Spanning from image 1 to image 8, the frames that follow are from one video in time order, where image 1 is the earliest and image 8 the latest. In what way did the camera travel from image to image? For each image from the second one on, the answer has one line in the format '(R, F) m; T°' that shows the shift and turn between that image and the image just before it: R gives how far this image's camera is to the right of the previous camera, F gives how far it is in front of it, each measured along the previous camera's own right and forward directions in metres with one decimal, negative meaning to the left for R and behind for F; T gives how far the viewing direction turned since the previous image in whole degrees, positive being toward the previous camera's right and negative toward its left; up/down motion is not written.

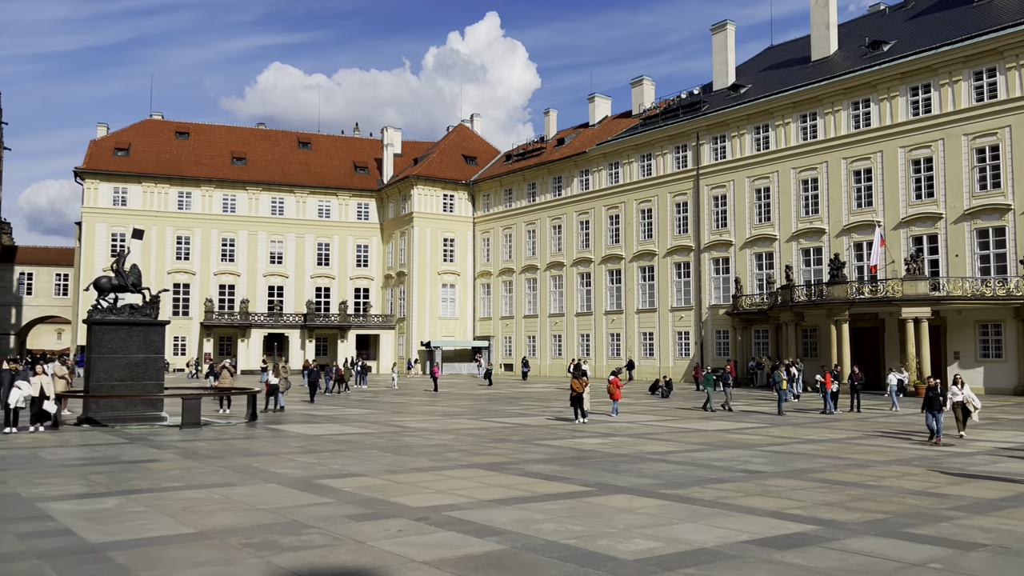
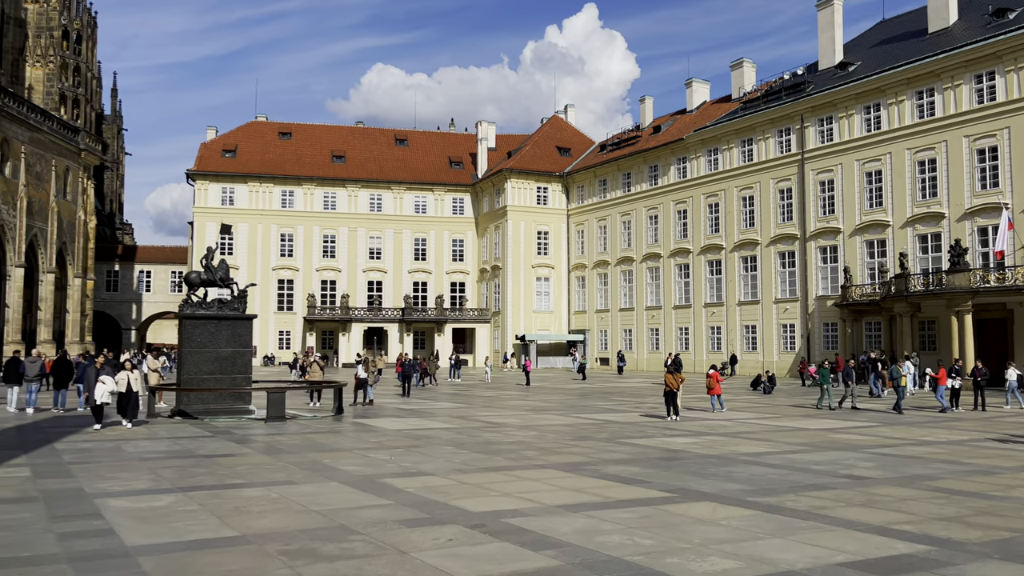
(+0.3, +0.6) m; -7°
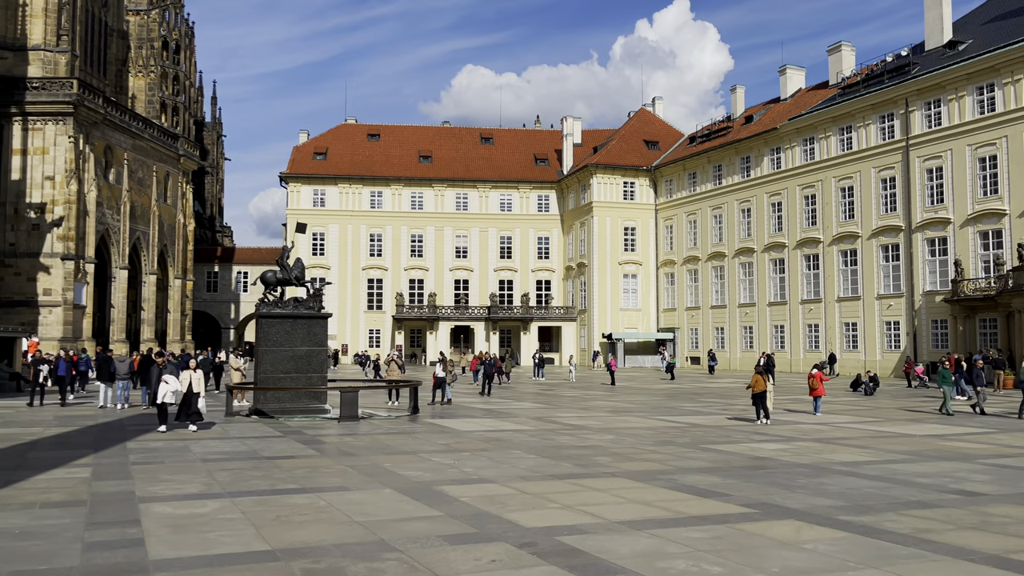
(+0.3, +0.6) m; -6°
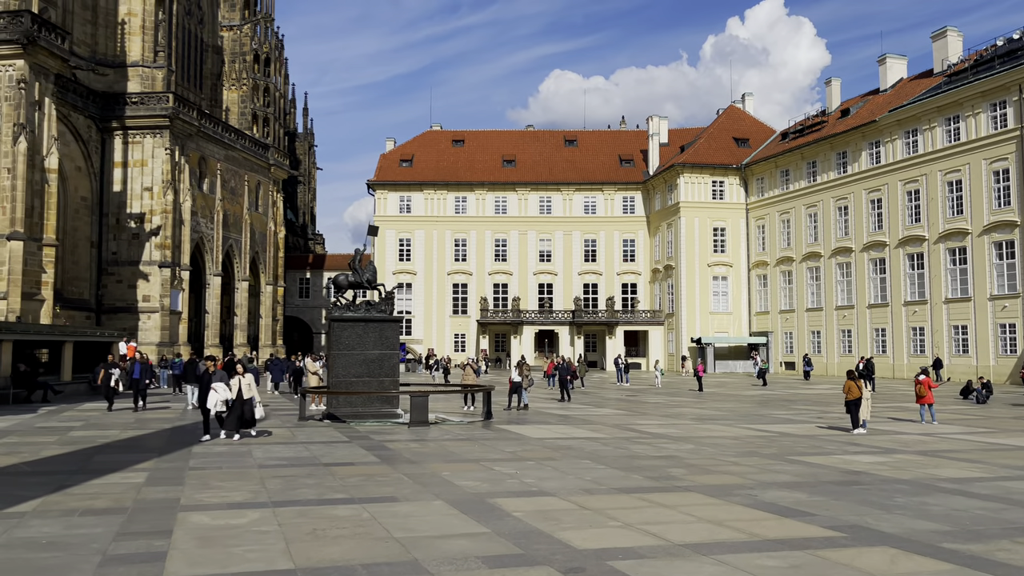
(+0.3, +0.5) m; -6°
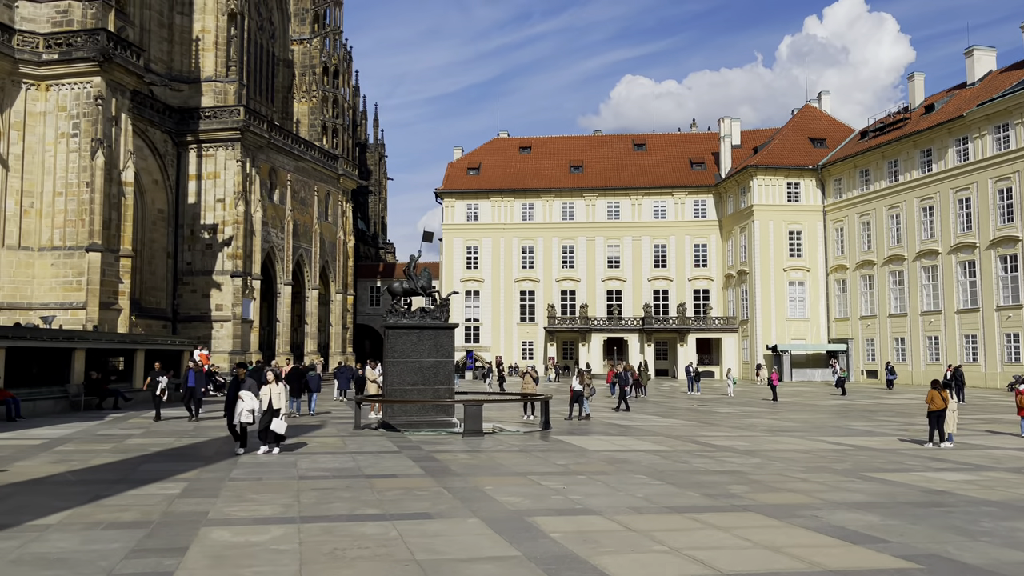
(+0.3, +0.4) m; -5°
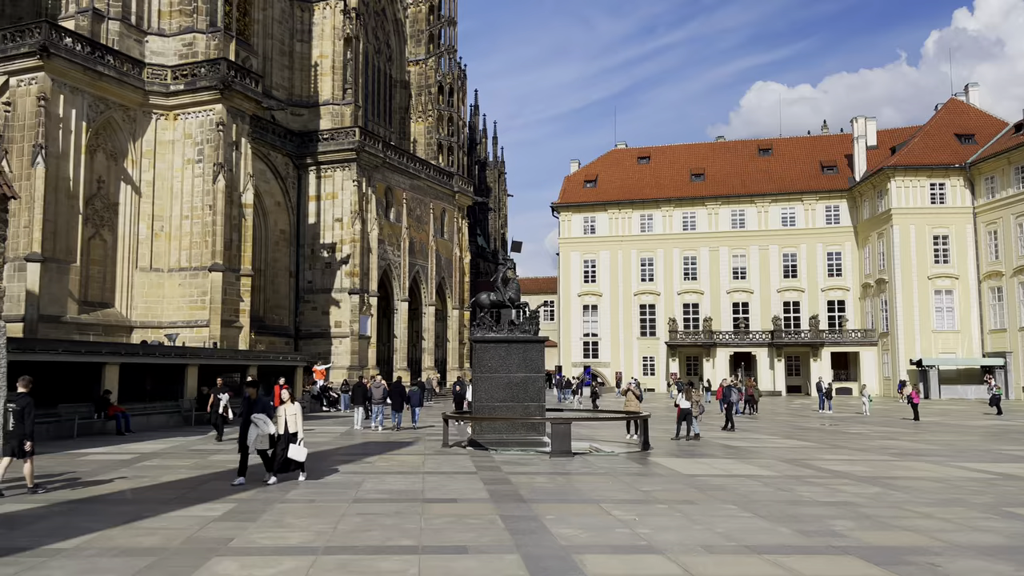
(+0.6, +0.8) m; -9°
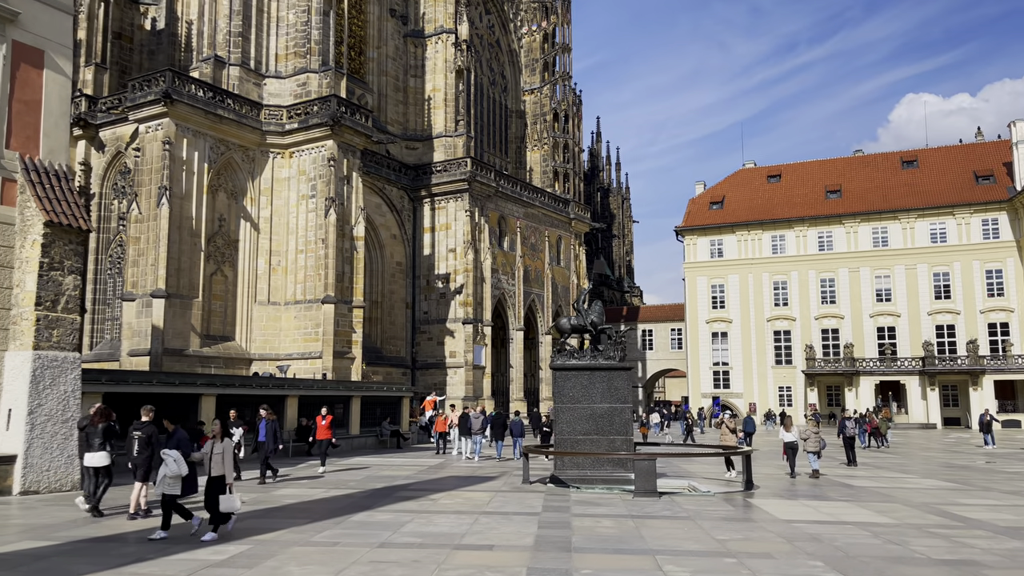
(+0.9, +1.0) m; -10°
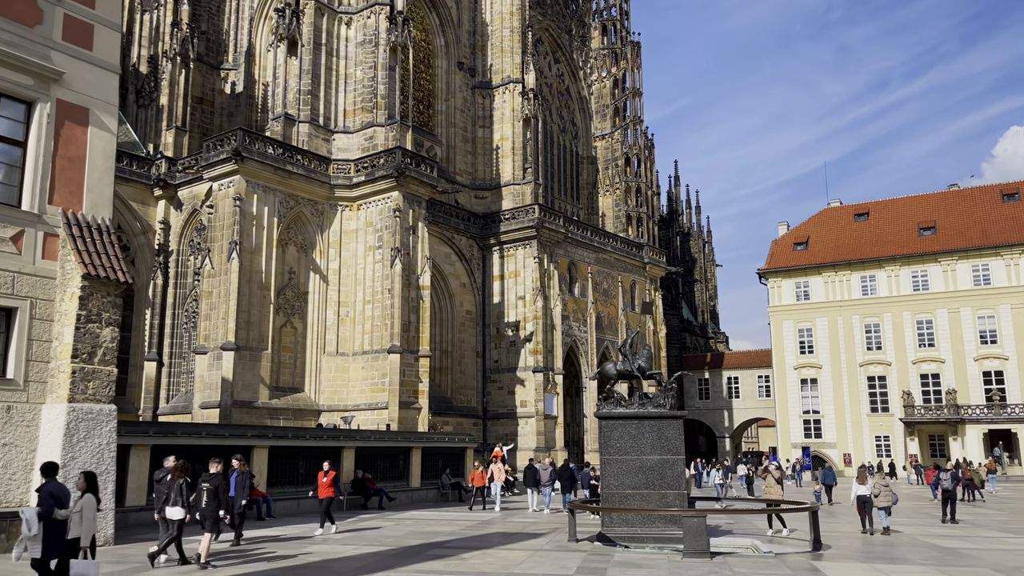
(+0.7, +0.6) m; -6°
